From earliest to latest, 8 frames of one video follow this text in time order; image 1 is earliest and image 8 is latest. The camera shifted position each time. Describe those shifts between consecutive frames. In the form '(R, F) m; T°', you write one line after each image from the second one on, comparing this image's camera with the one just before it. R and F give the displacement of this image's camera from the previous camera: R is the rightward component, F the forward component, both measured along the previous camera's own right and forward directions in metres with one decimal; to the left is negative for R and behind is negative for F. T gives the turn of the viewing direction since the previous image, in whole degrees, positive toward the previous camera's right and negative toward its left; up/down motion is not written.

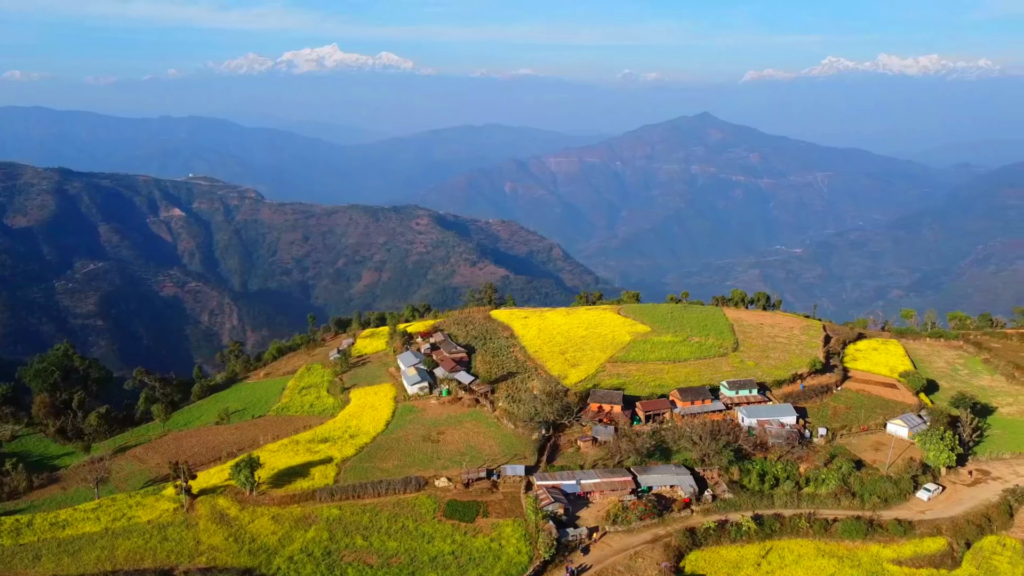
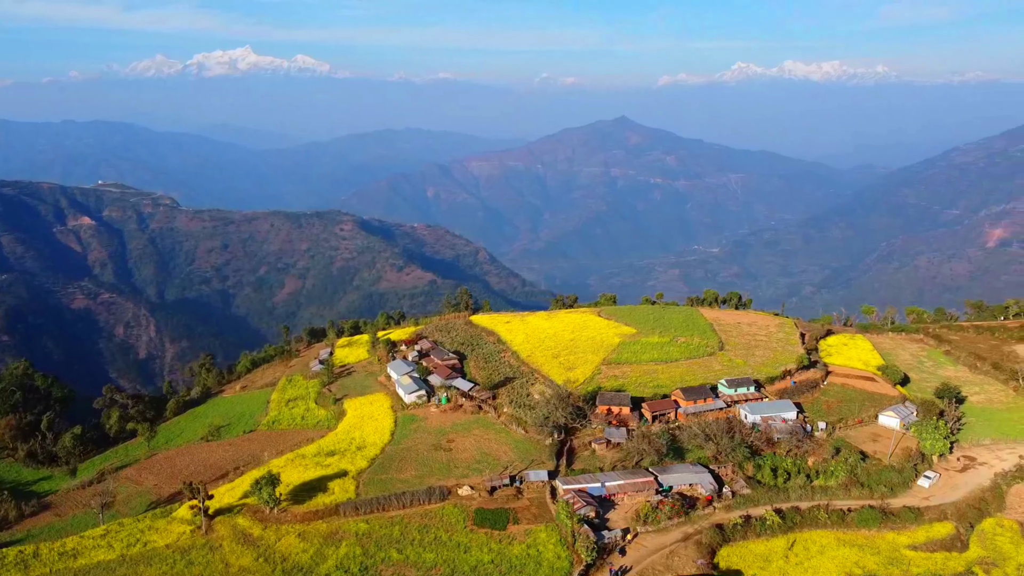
(-3.1, +0.2) m; +6°
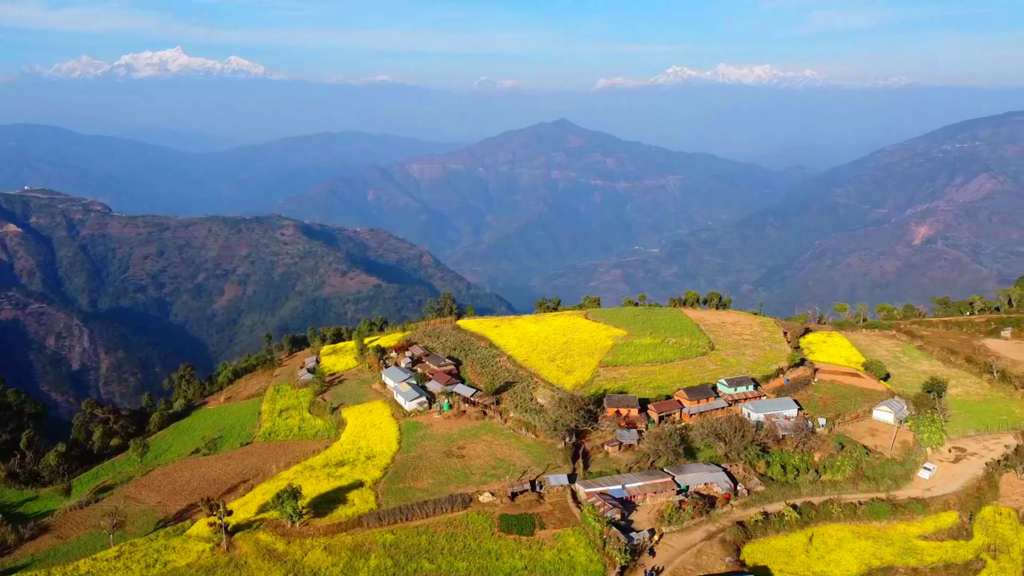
(-2.4, +0.1) m; +4°
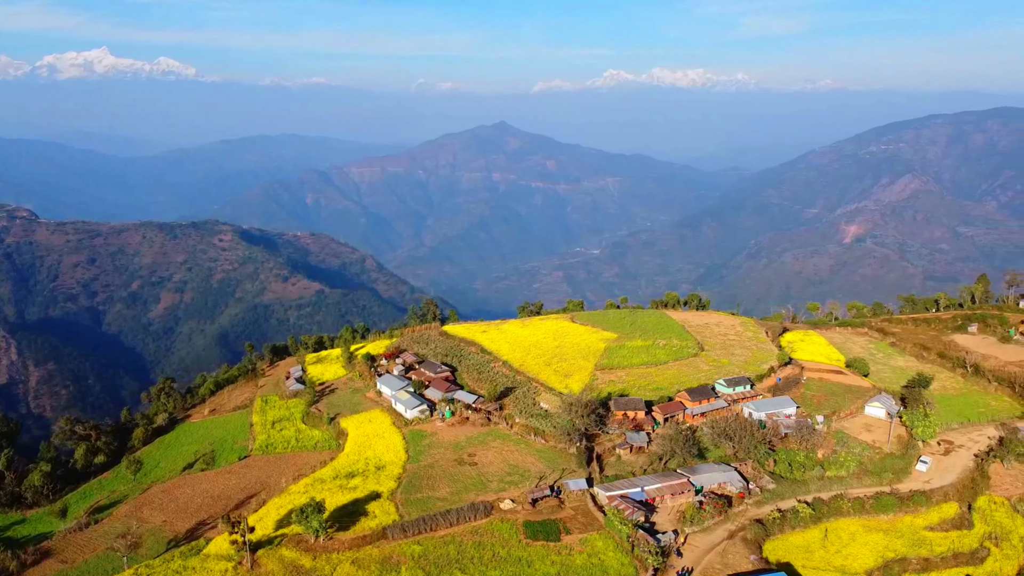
(-2.5, +0.1) m; +4°
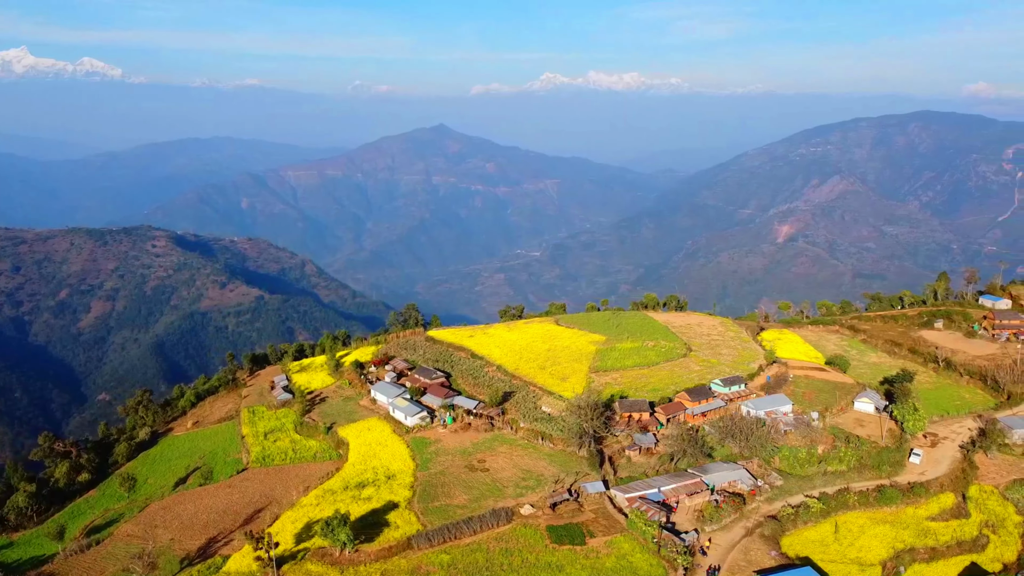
(-2.5, +0.1) m; +4°
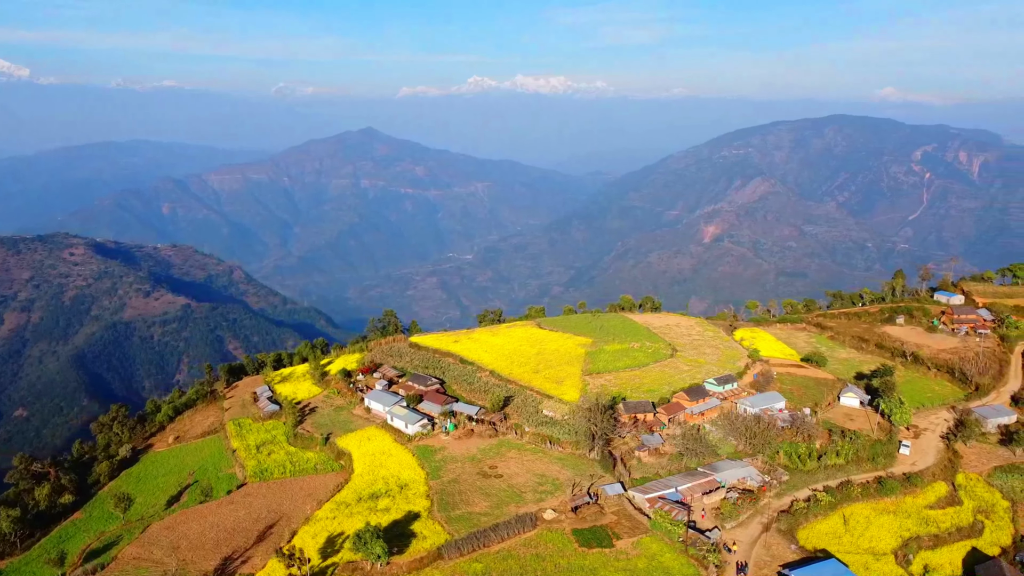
(-2.8, +0.2) m; +5°
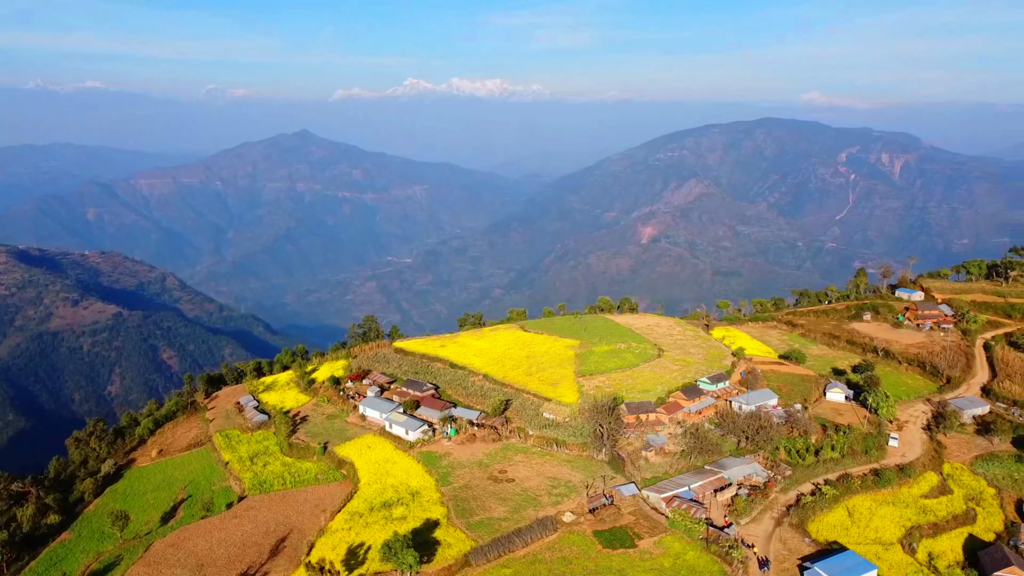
(-2.4, +0.2) m; +4°
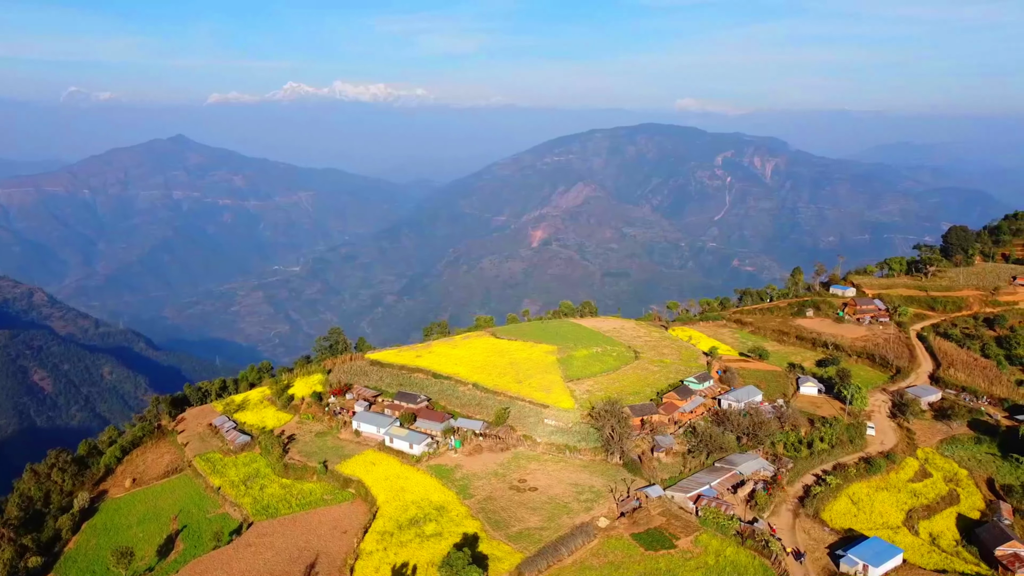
(-4.4, +0.5) m; +8°
